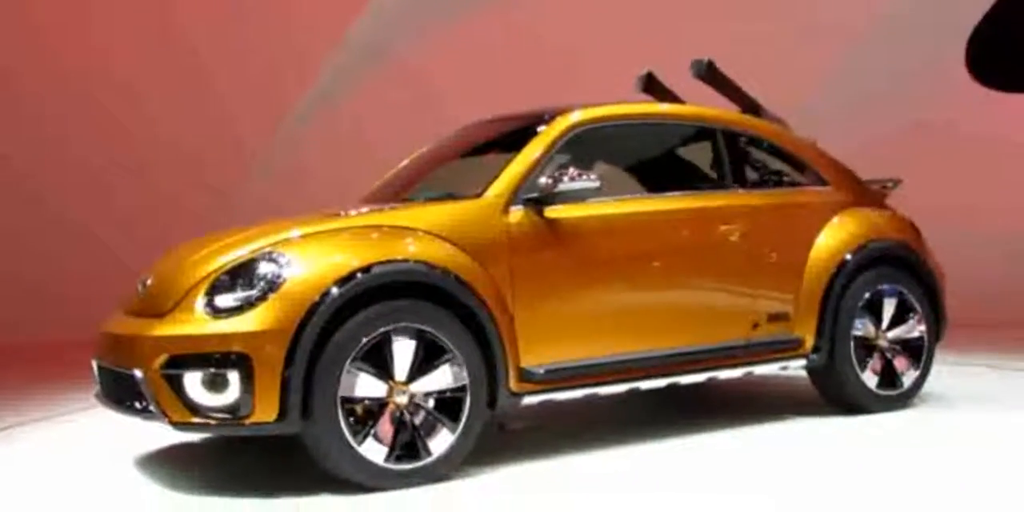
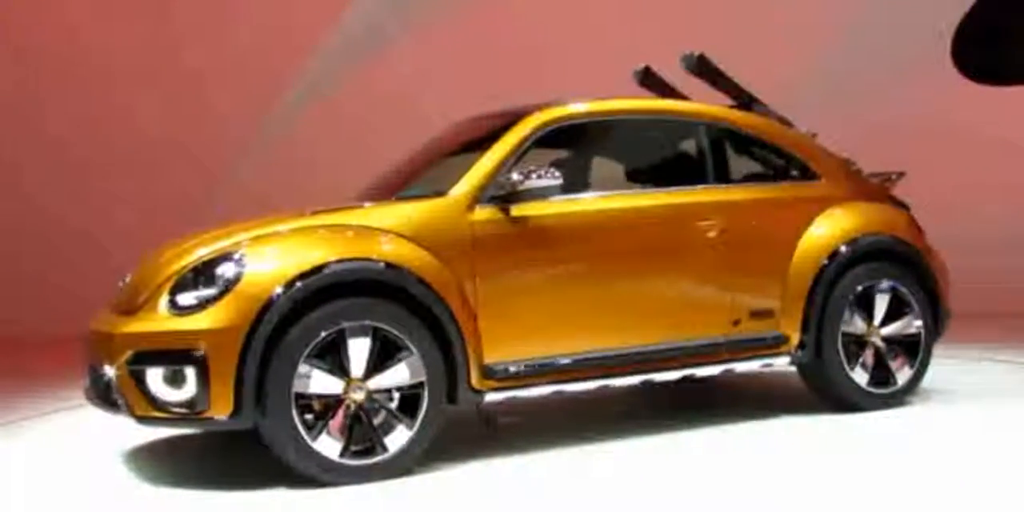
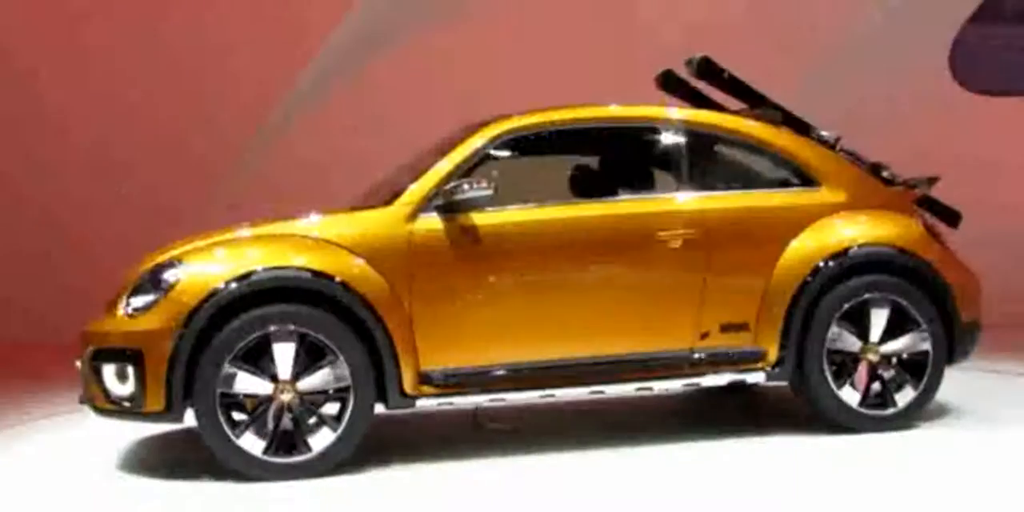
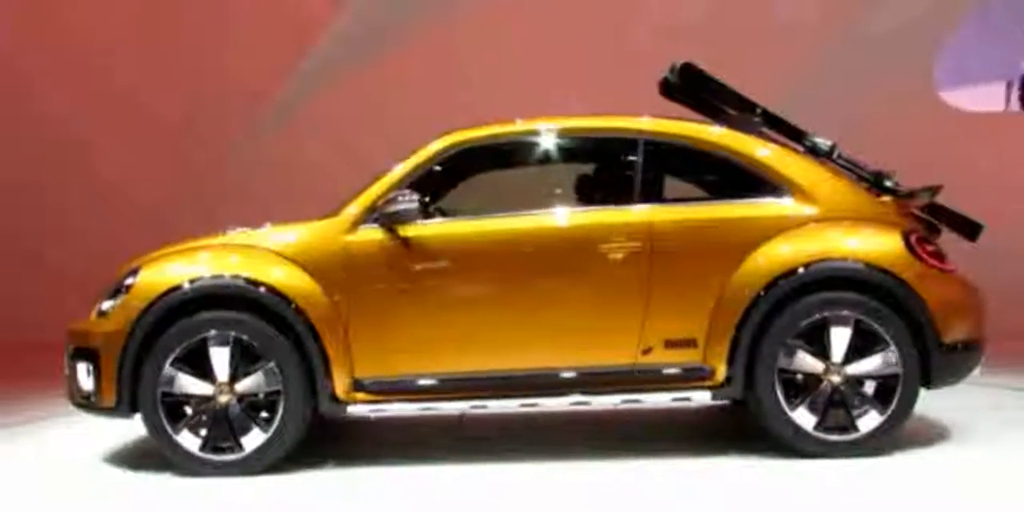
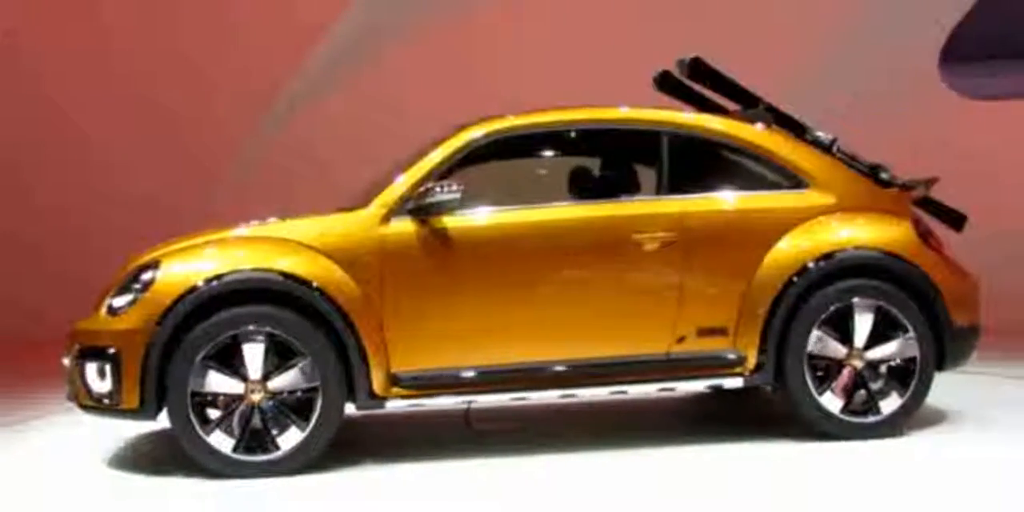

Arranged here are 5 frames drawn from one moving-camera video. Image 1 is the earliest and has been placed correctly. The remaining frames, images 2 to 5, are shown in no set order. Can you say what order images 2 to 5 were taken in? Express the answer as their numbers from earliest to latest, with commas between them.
2, 3, 5, 4
